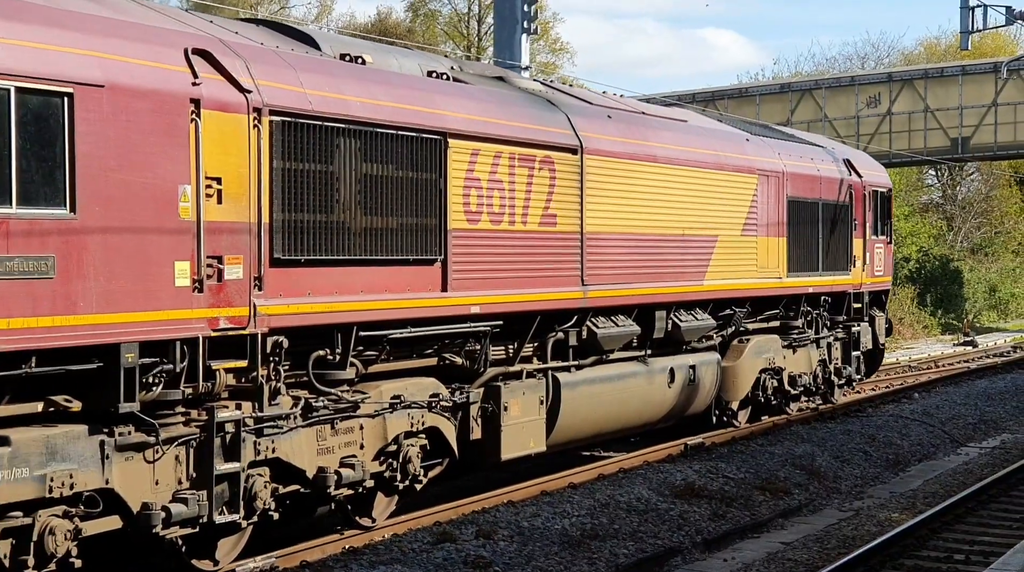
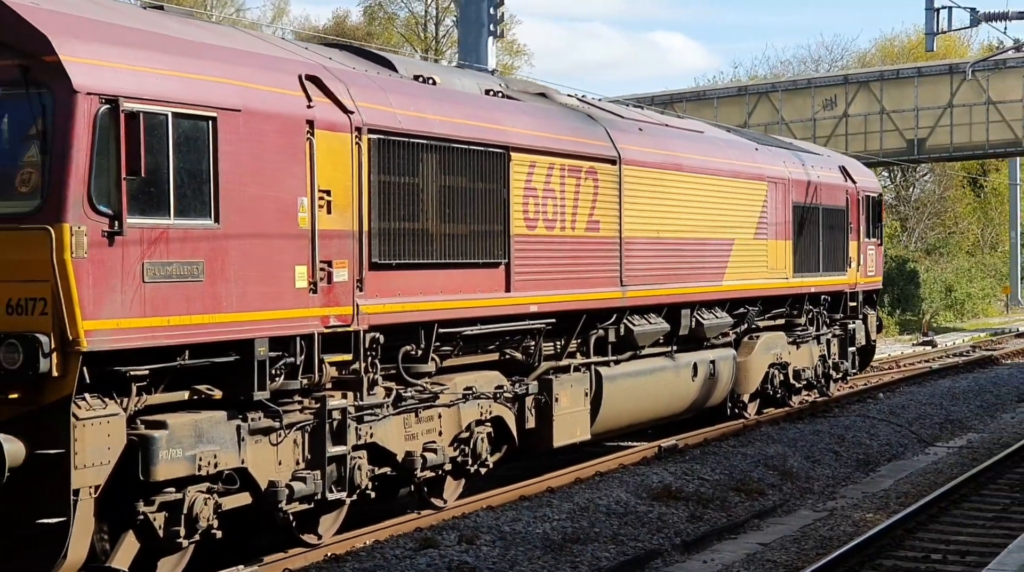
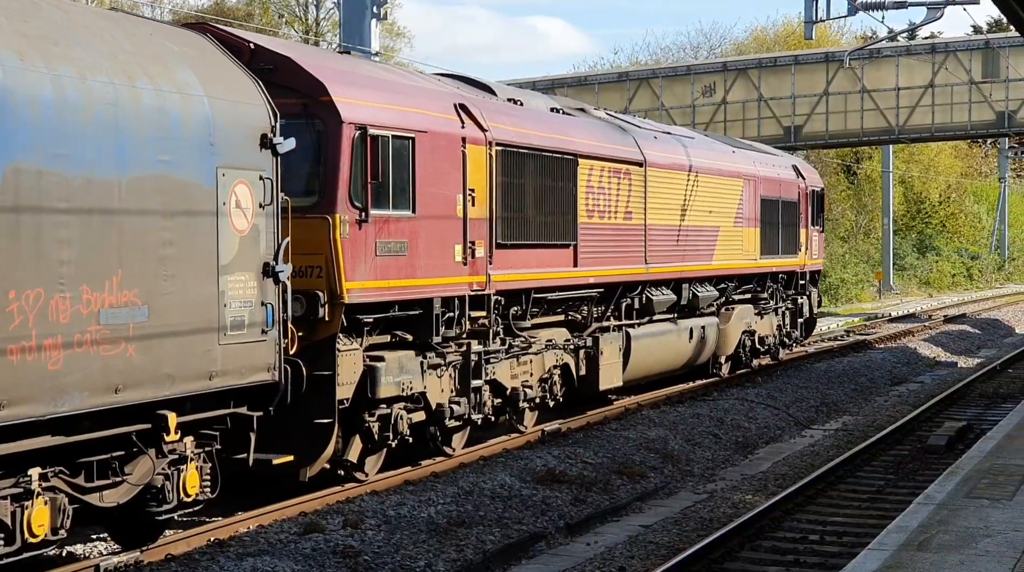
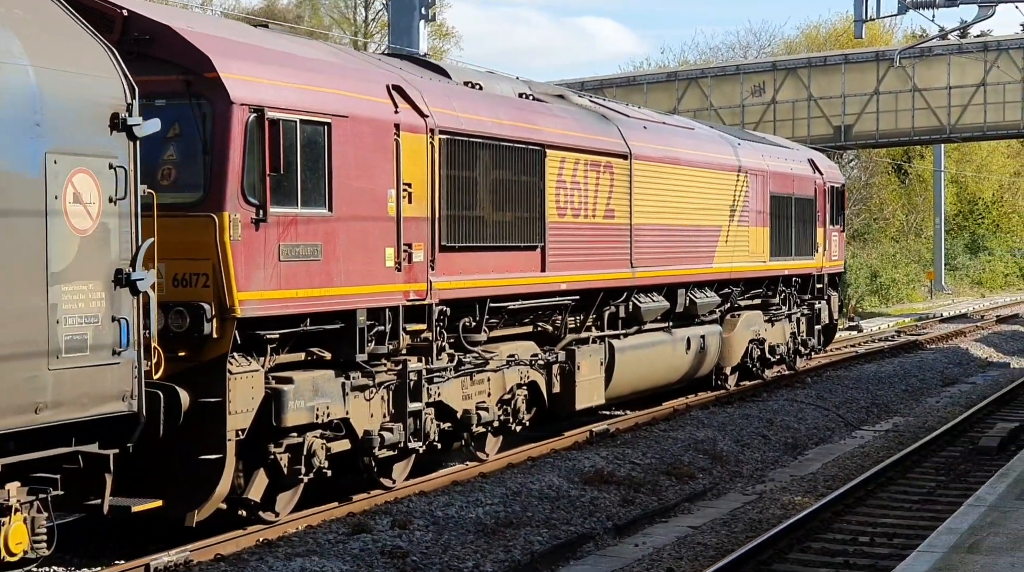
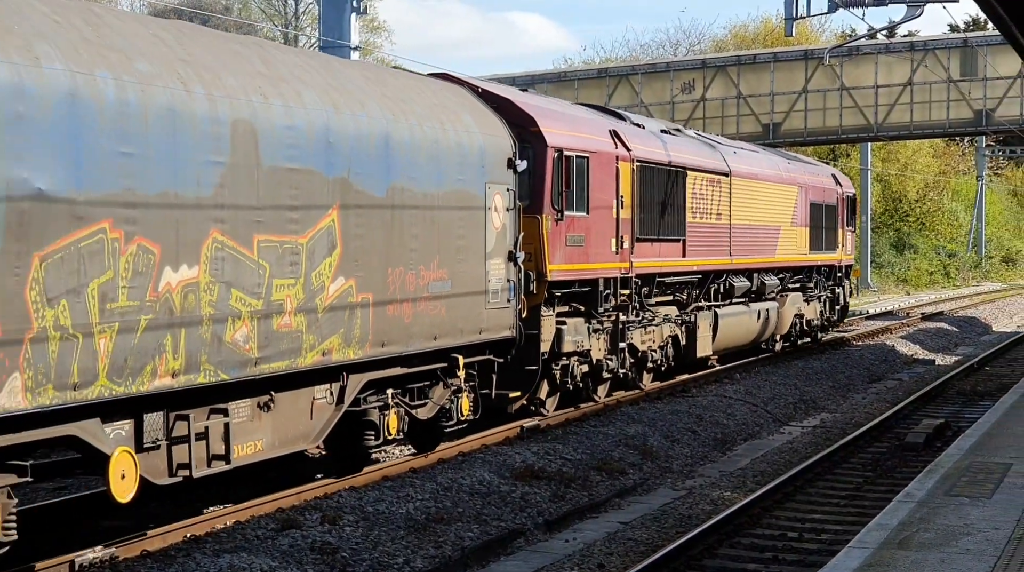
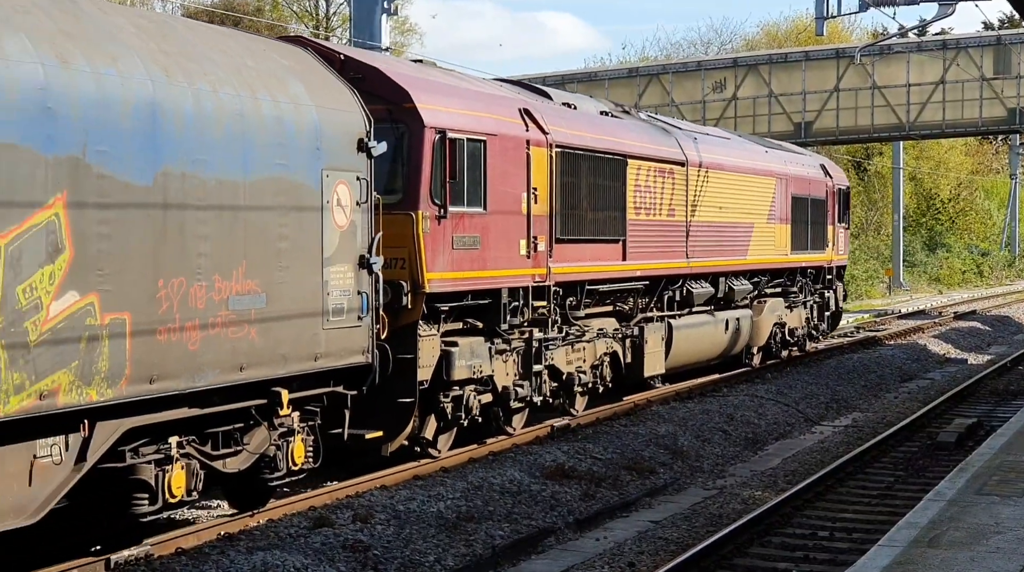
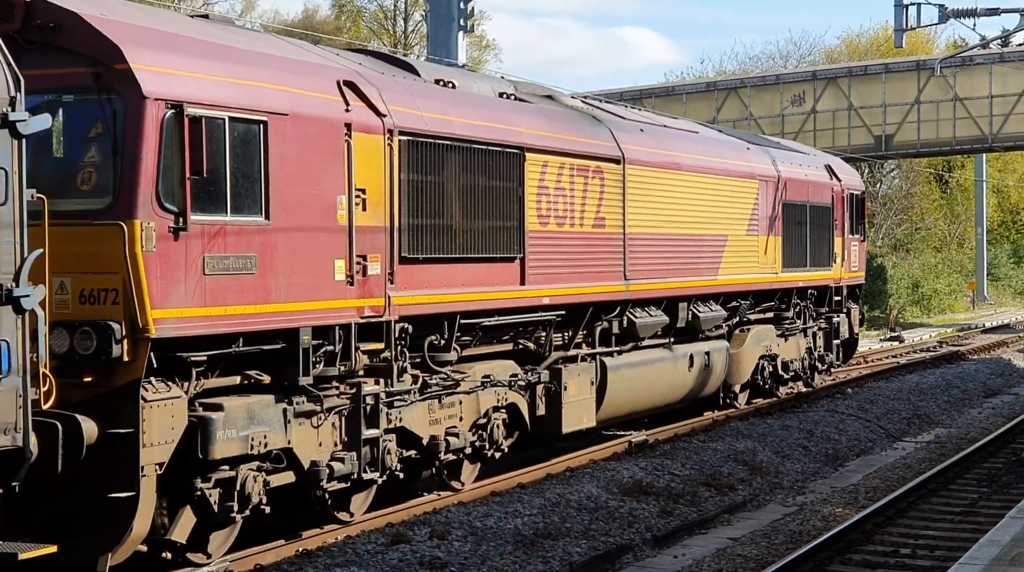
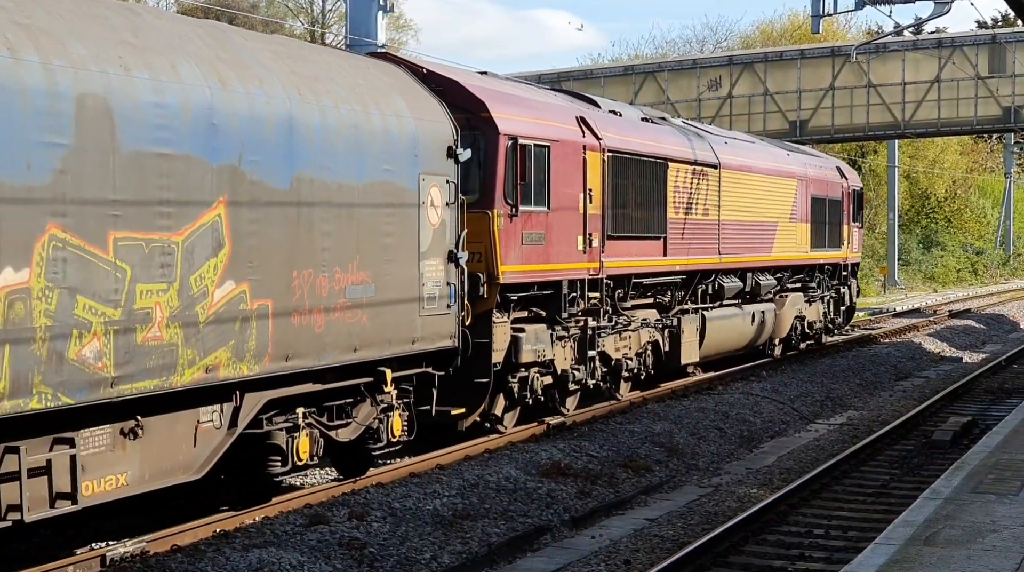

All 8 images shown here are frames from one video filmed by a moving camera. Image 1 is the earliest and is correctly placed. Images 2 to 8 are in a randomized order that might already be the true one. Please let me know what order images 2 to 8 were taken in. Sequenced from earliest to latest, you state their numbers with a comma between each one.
2, 7, 4, 3, 6, 8, 5
